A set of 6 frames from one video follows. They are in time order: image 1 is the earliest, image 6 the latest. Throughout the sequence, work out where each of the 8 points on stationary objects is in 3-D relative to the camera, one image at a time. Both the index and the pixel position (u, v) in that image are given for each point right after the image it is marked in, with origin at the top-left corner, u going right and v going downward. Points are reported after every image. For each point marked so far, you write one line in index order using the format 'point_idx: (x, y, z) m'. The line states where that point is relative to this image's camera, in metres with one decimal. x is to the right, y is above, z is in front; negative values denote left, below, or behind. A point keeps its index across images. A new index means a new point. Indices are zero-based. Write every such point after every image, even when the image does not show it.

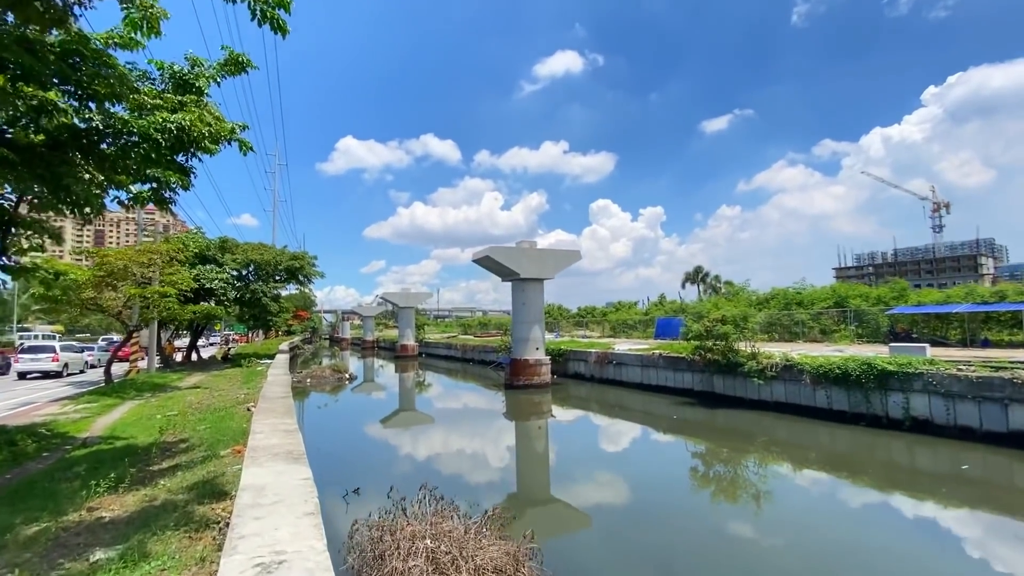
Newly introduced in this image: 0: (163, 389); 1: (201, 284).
0: (-5.9, -1.7, +9.3) m
1: (-8.8, +0.2, +15.3) m
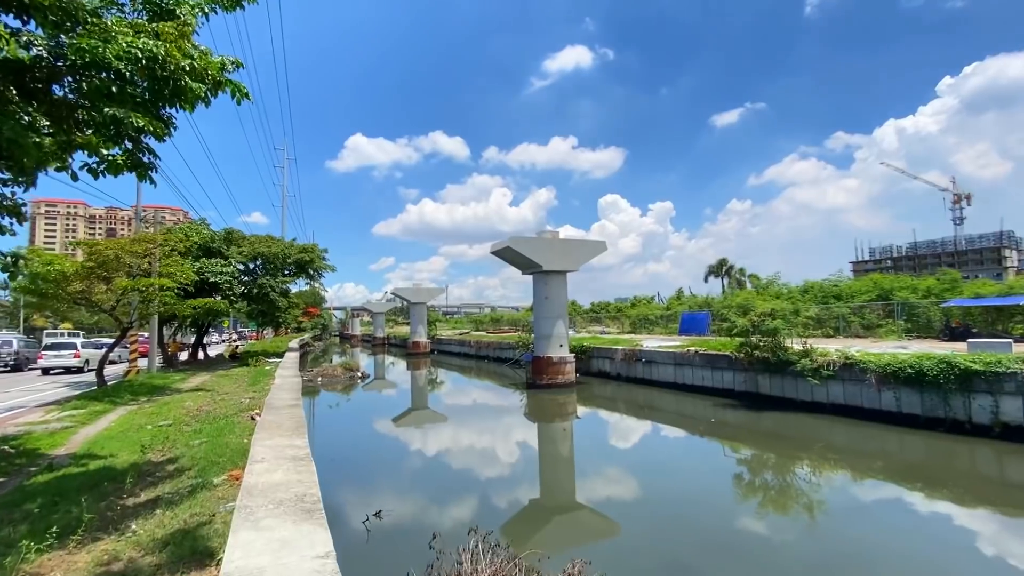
0: (-5.4, -1.6, +8.4) m
1: (-8.2, +0.3, +14.5) m
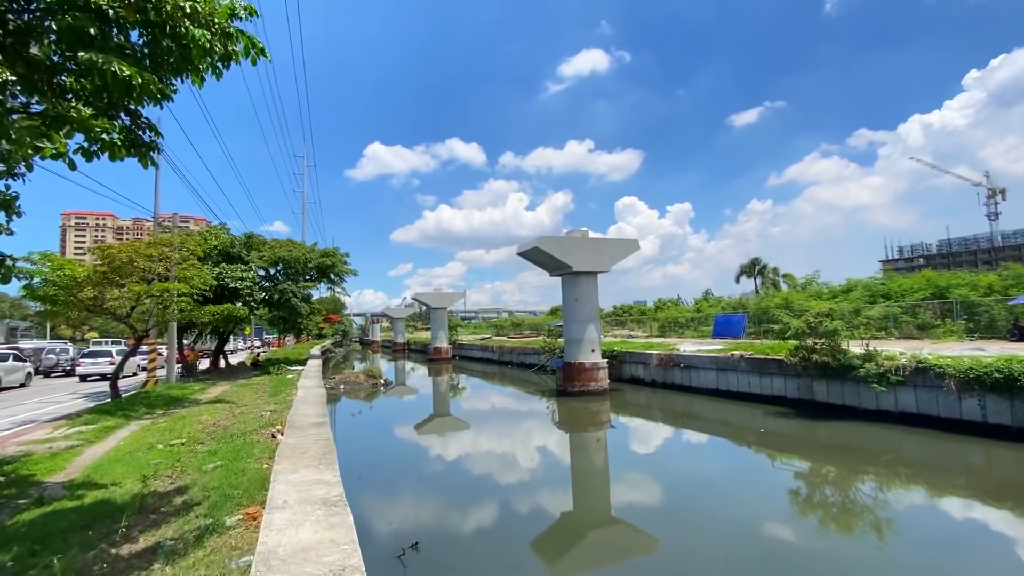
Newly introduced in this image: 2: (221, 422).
0: (-4.8, -1.7, +7.9) m
1: (-7.5, +0.1, +14.1) m
2: (-3.2, -1.5, +6.1) m
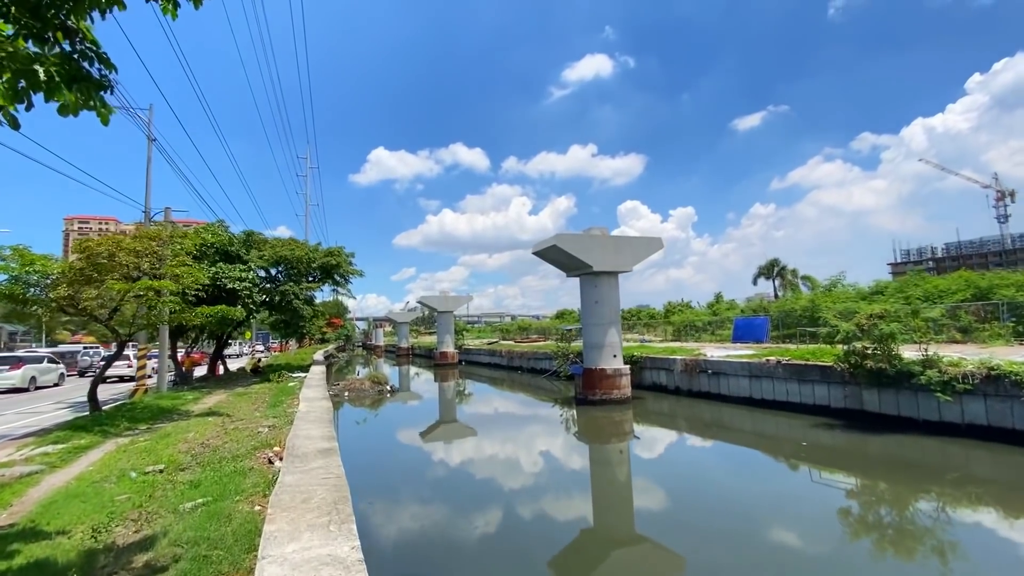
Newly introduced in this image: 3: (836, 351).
0: (-4.5, -1.7, +7.1) m
1: (-7.1, +0.1, +13.2) m
2: (-2.9, -1.5, +5.2) m
3: (+6.6, -1.3, +11.0) m
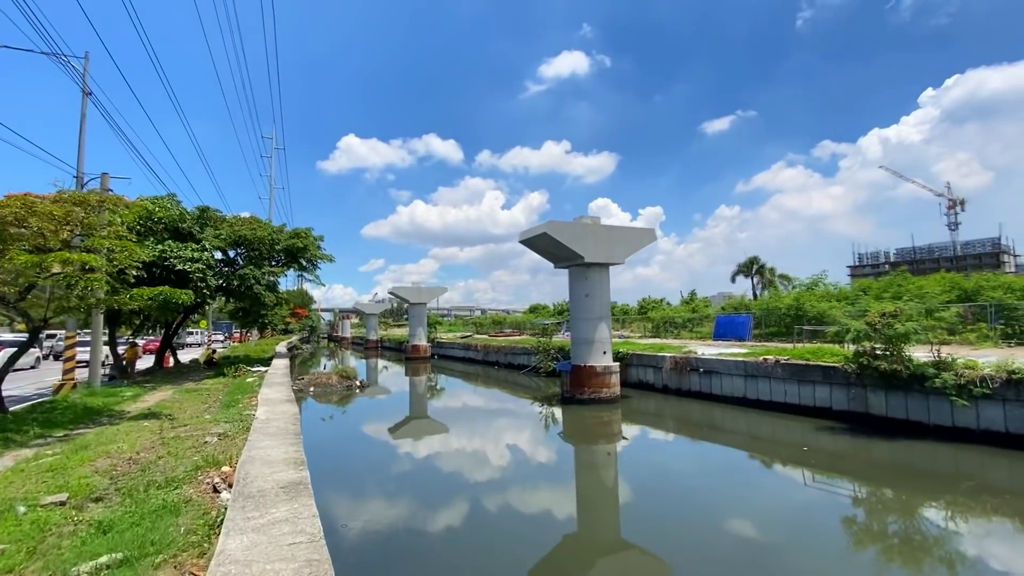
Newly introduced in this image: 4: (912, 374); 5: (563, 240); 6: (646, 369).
0: (-4.5, -1.4, +5.9) m
1: (-7.4, +0.5, +11.9) m
2: (-2.8, -1.3, +4.1) m
3: (+6.3, -1.2, +10.4) m
4: (+6.5, -1.4, +8.9) m
5: (+1.1, +1.1, +12.3) m
6: (+3.6, -2.2, +14.7) m
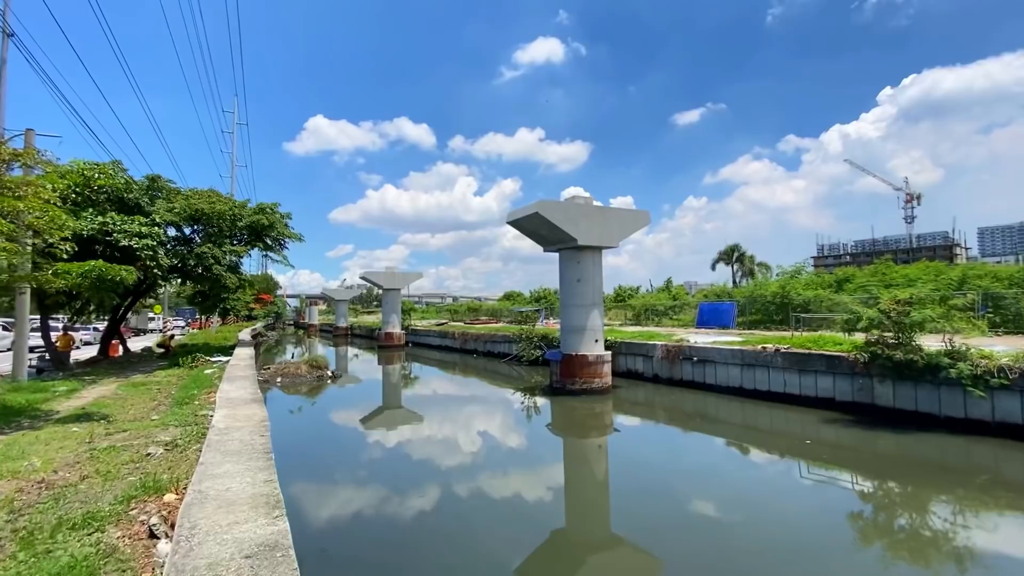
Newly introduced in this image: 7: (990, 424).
0: (-4.4, -1.2, +4.8) m
1: (-7.6, +0.9, +10.6) m
2: (-2.6, -1.1, +3.2) m
3: (+6.1, -1.0, +10.0) m
4: (+6.4, -1.2, +8.4) m
5: (+0.9, +1.4, +11.5) m
6: (+3.2, -1.8, +14.1) m
7: (+7.1, -2.0, +8.0) m
